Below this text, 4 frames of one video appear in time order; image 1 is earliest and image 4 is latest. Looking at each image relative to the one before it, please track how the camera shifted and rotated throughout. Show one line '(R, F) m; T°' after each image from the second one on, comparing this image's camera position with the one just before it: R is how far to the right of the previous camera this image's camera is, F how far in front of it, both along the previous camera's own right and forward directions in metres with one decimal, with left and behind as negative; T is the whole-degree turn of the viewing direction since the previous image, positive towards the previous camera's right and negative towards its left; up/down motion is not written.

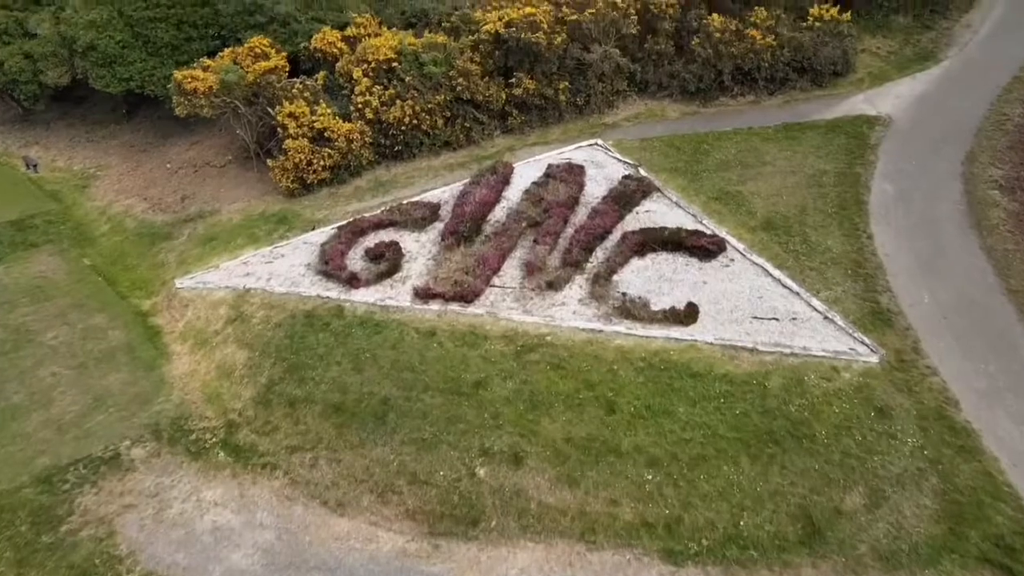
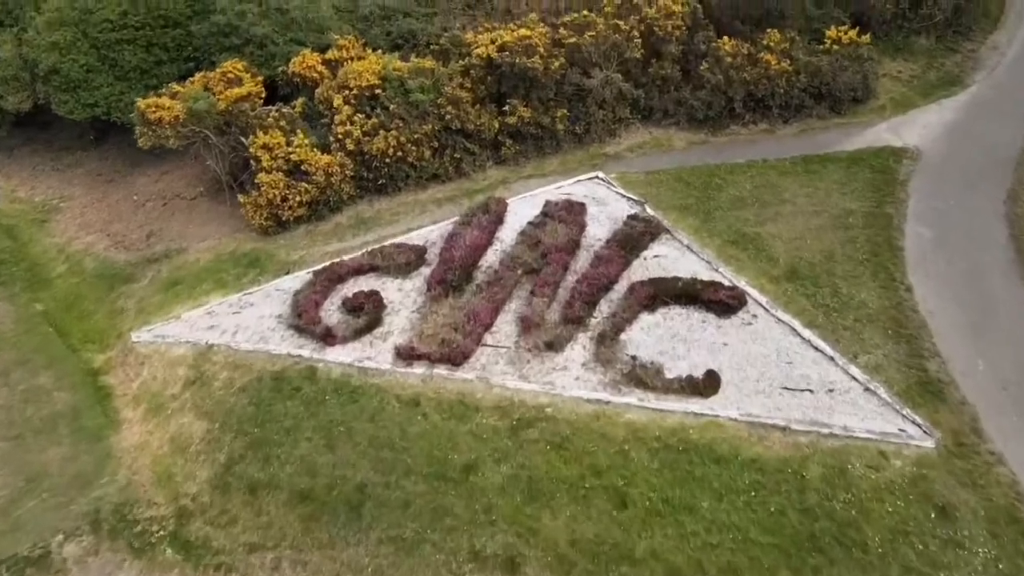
(0.0, +1.5) m; 0°
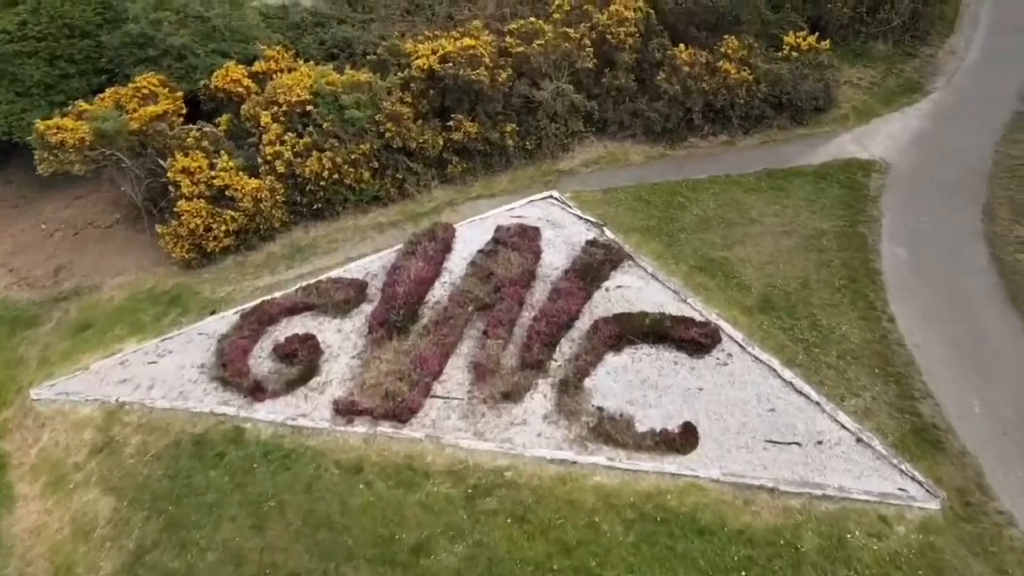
(0.0, +1.2) m; +4°
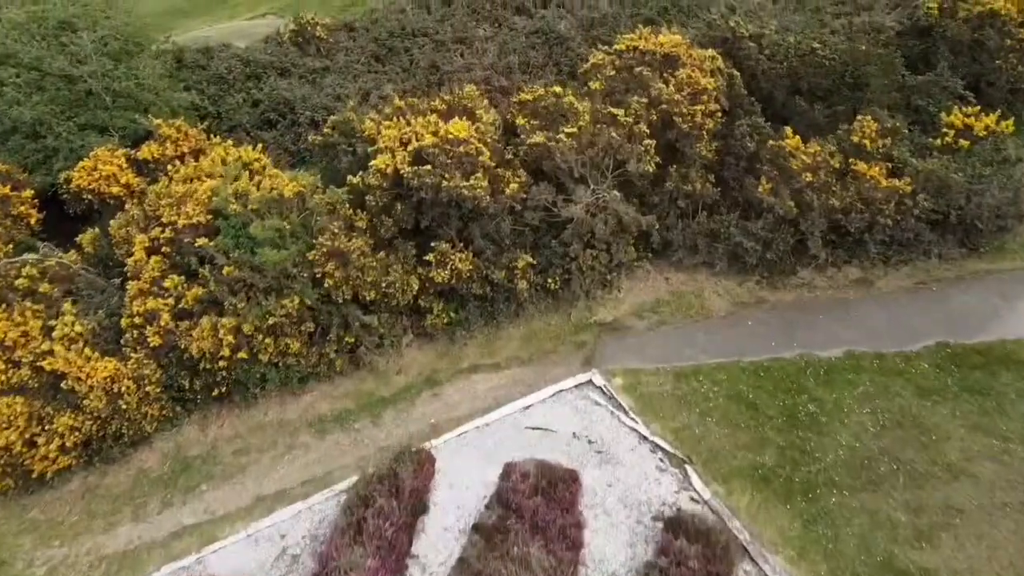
(-0.2, +5.6) m; 0°
